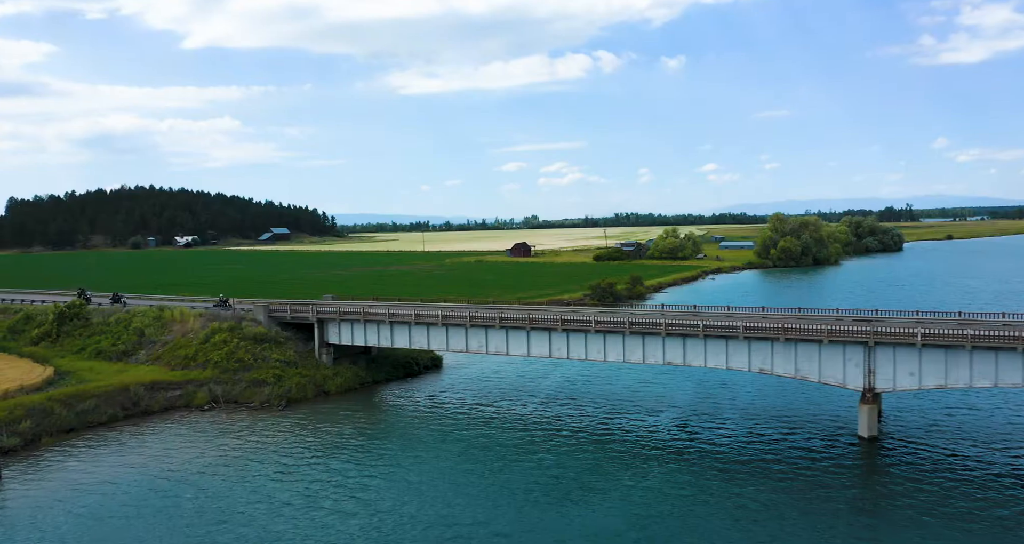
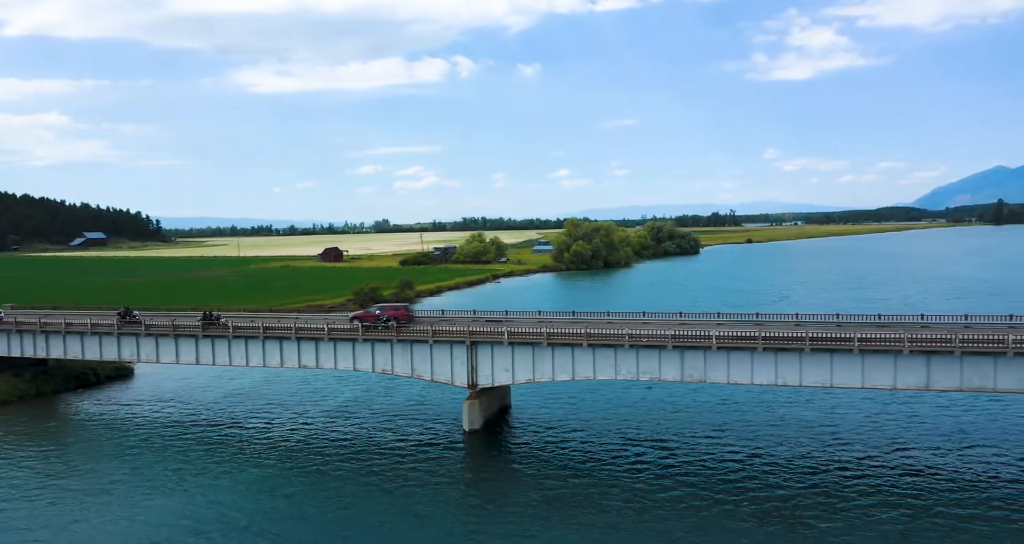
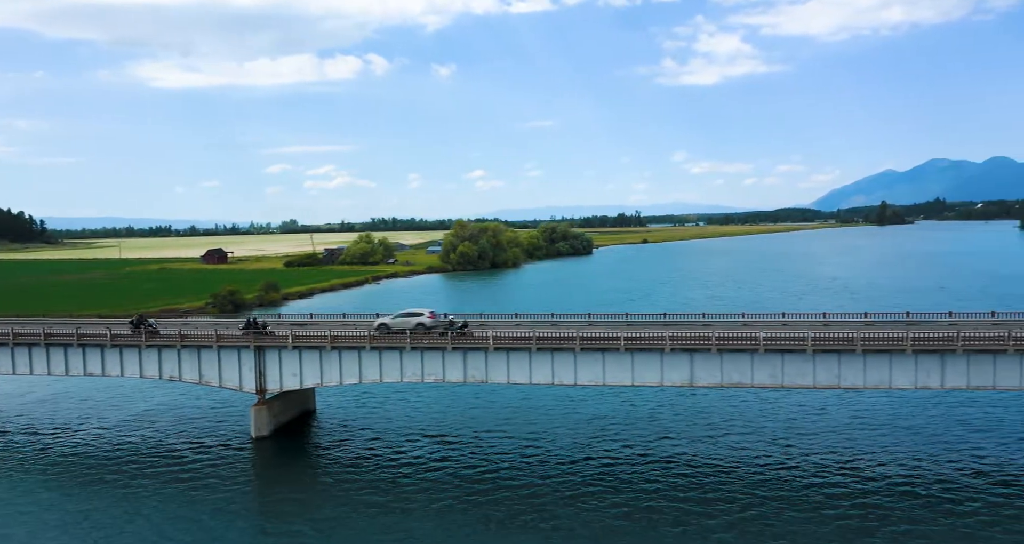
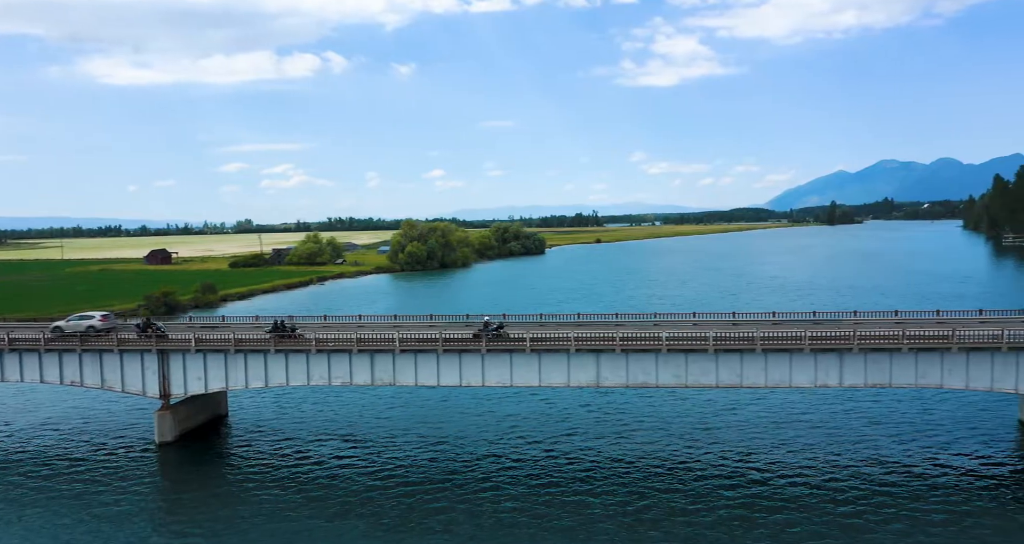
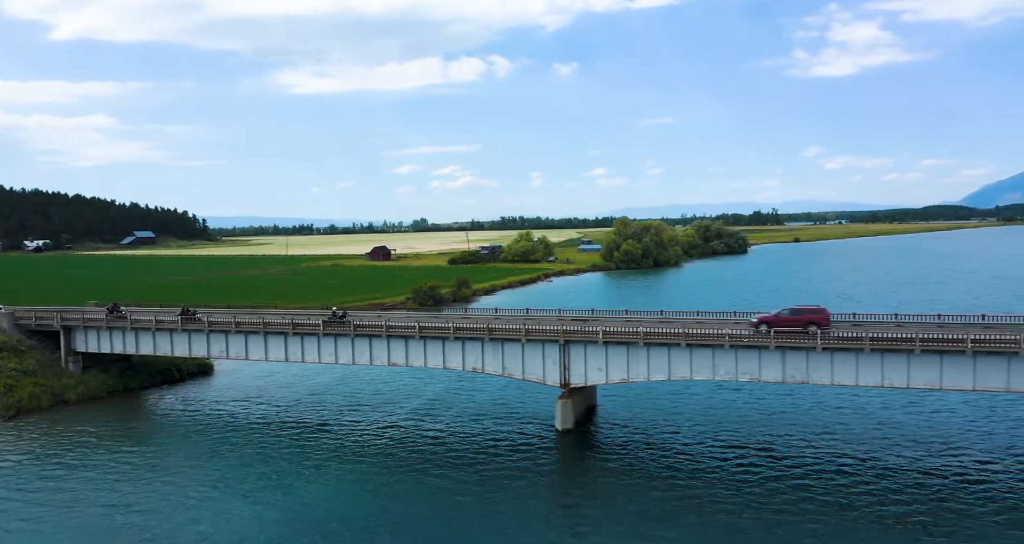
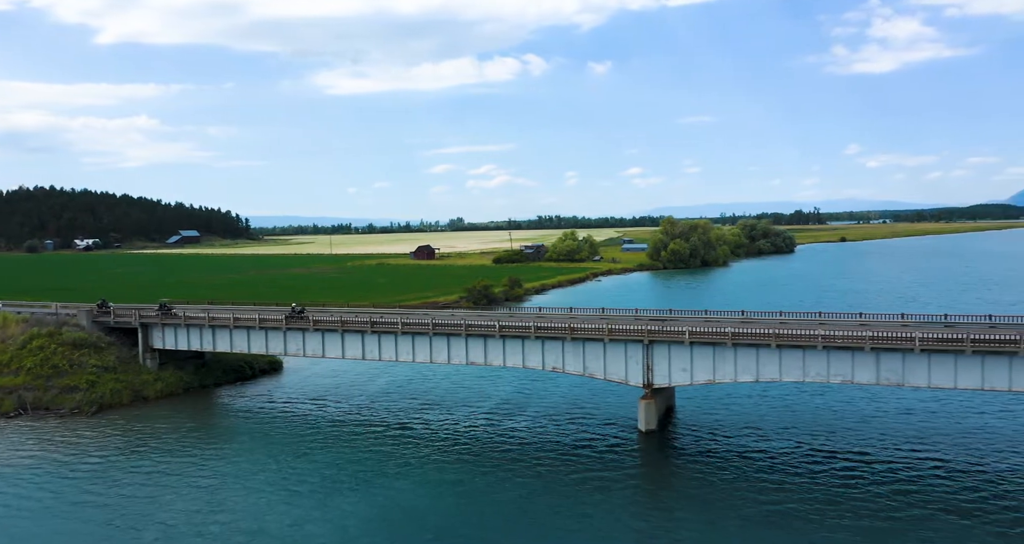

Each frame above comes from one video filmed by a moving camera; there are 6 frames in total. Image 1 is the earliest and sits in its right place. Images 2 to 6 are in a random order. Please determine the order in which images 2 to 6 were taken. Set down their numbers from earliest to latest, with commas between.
6, 5, 2, 3, 4
